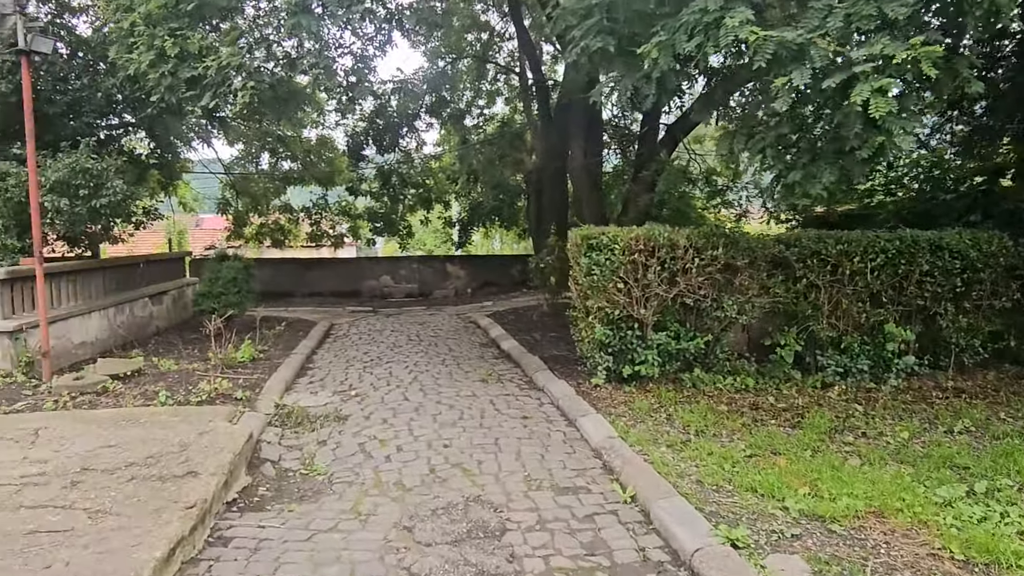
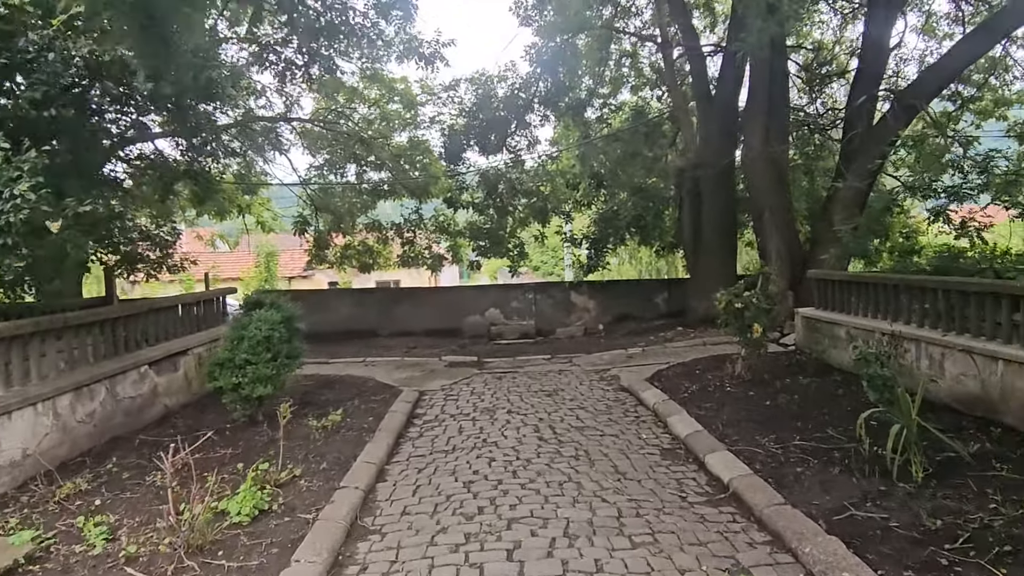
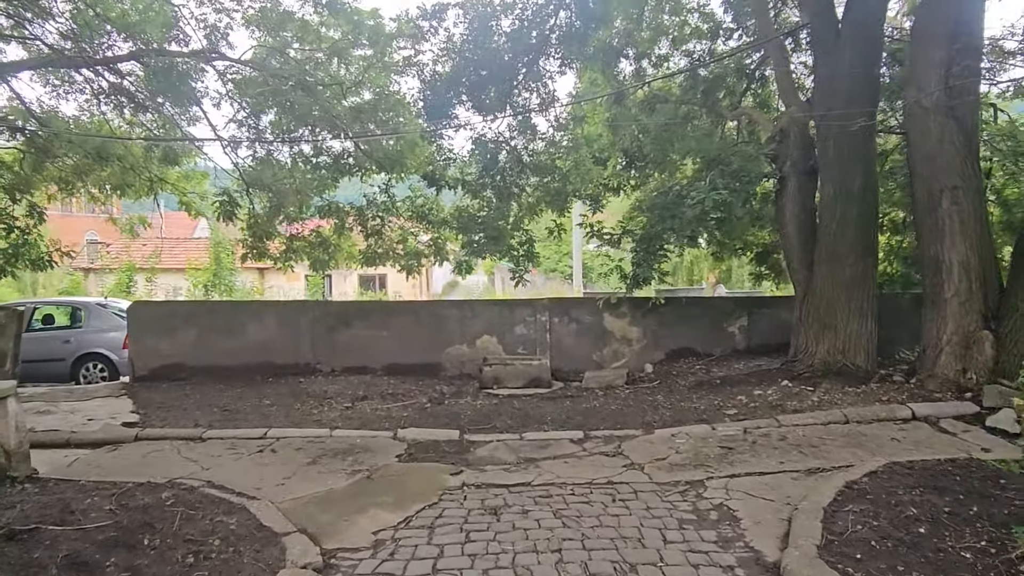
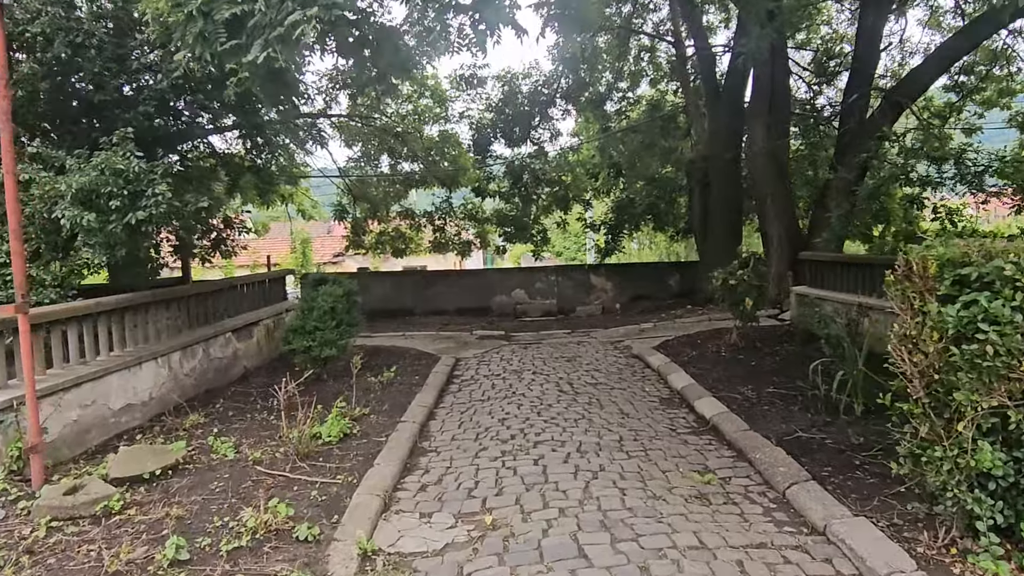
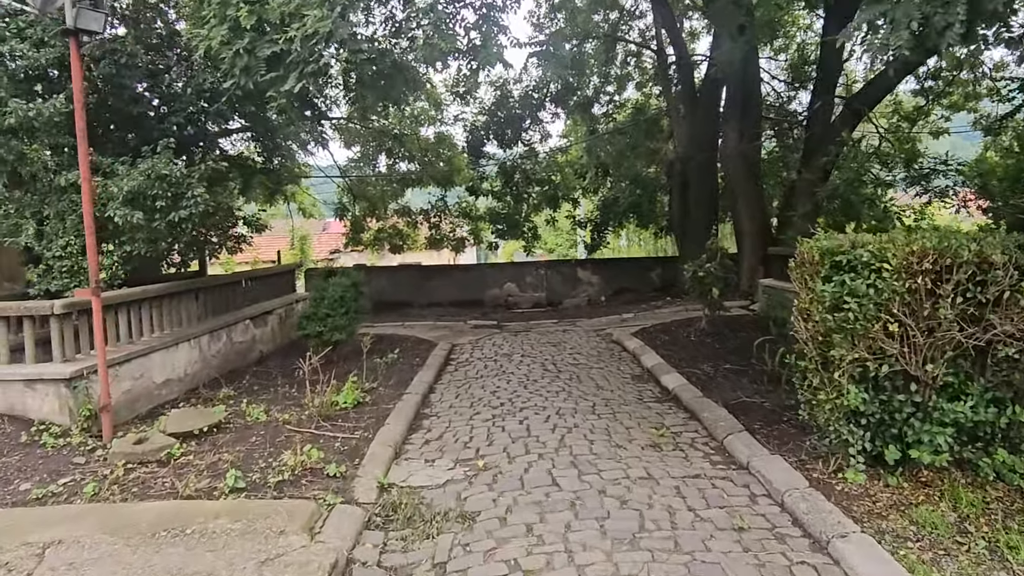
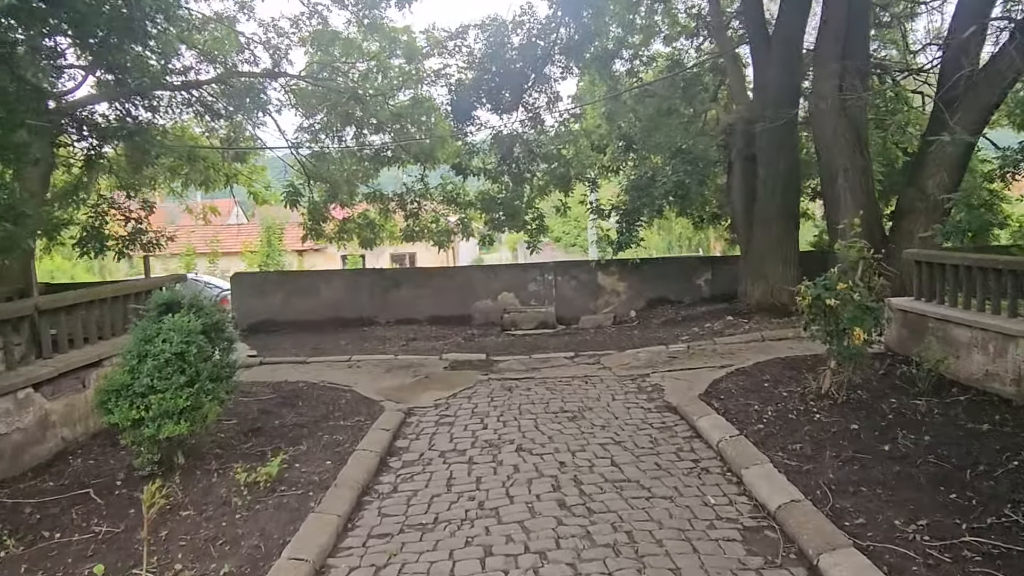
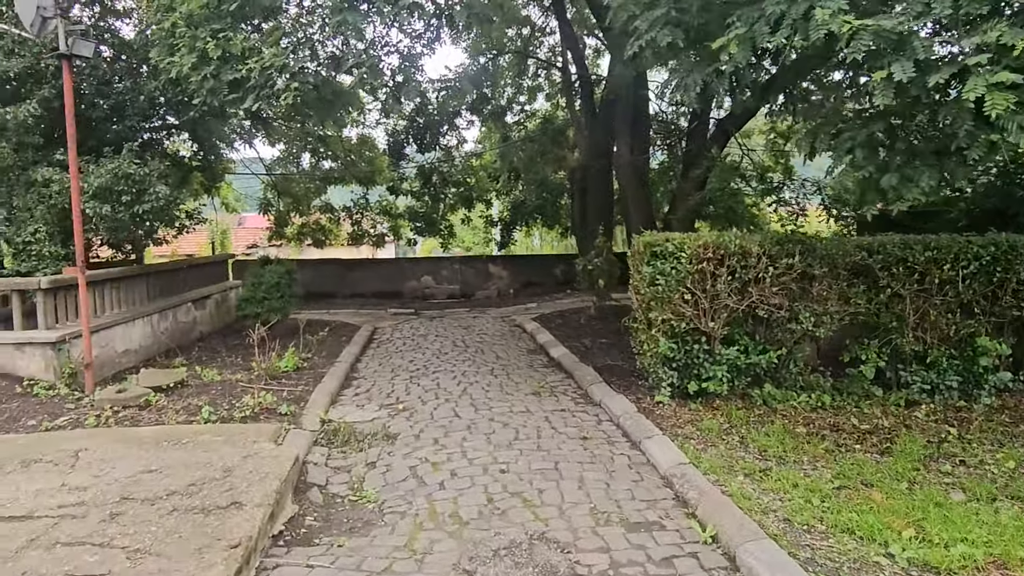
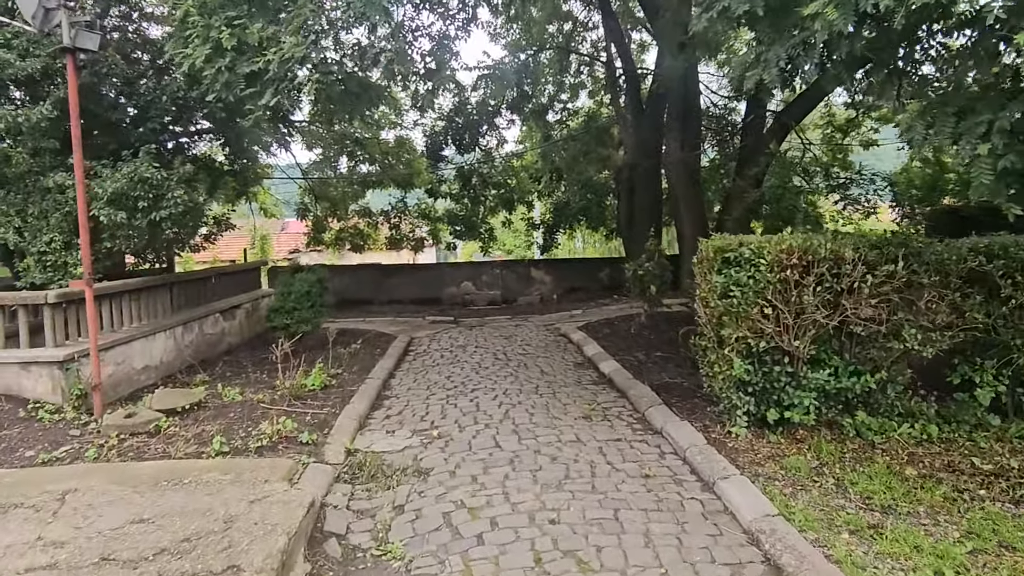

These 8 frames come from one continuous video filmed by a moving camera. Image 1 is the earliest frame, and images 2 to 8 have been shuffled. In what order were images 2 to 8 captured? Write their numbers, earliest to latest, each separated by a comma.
7, 8, 5, 4, 2, 6, 3
